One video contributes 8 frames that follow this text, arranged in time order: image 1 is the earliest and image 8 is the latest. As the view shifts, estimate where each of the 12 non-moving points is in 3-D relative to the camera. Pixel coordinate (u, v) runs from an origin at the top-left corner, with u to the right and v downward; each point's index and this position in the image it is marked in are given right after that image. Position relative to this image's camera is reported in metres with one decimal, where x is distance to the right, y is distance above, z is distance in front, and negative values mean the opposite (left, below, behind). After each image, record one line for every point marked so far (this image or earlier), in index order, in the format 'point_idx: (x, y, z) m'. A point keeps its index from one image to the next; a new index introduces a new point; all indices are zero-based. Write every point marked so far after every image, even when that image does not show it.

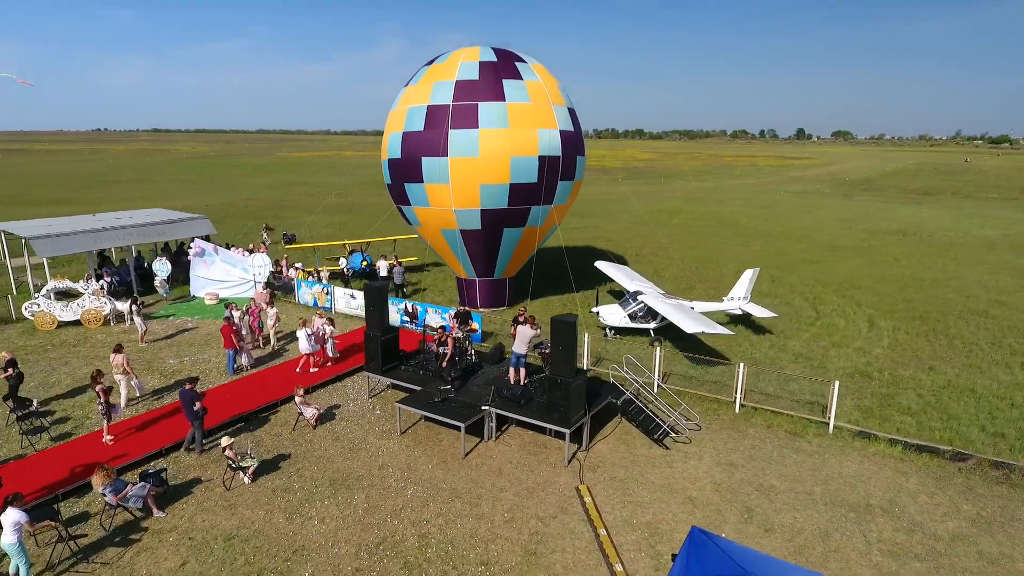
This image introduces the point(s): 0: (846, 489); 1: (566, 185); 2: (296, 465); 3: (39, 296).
0: (+5.3, -3.2, +10.0) m
1: (+1.5, +3.0, +17.9) m
2: (-3.6, -2.9, +10.4) m
3: (-13.1, -0.2, +17.2) m
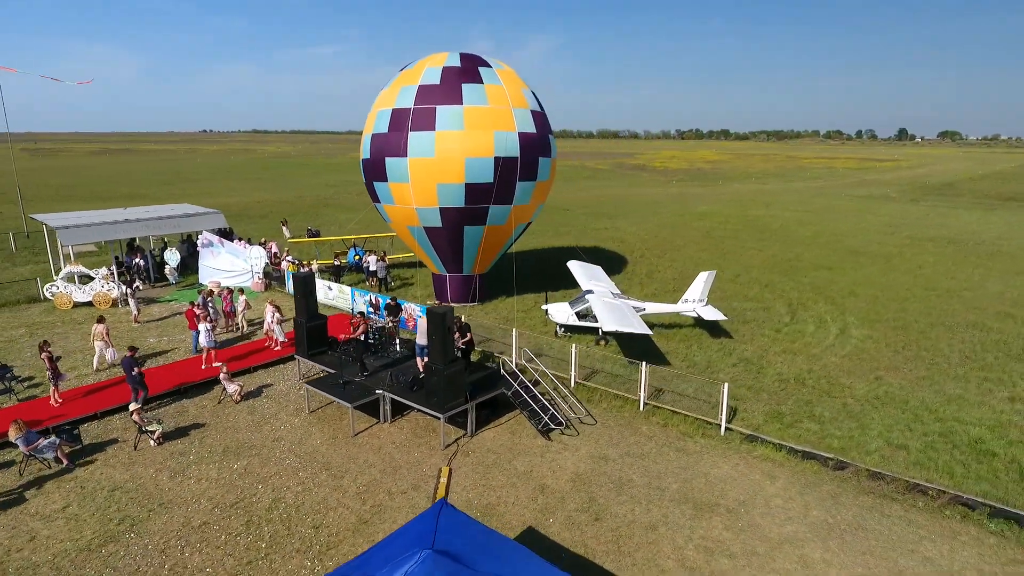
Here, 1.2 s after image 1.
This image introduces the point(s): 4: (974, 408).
0: (+3.1, -3.2, +10.1) m
1: (+0.4, +3.0, +18.4) m
2: (-5.8, -2.7, +11.6) m
3: (-14.2, +0.3, +19.6) m
4: (+9.7, -2.5, +13.0) m
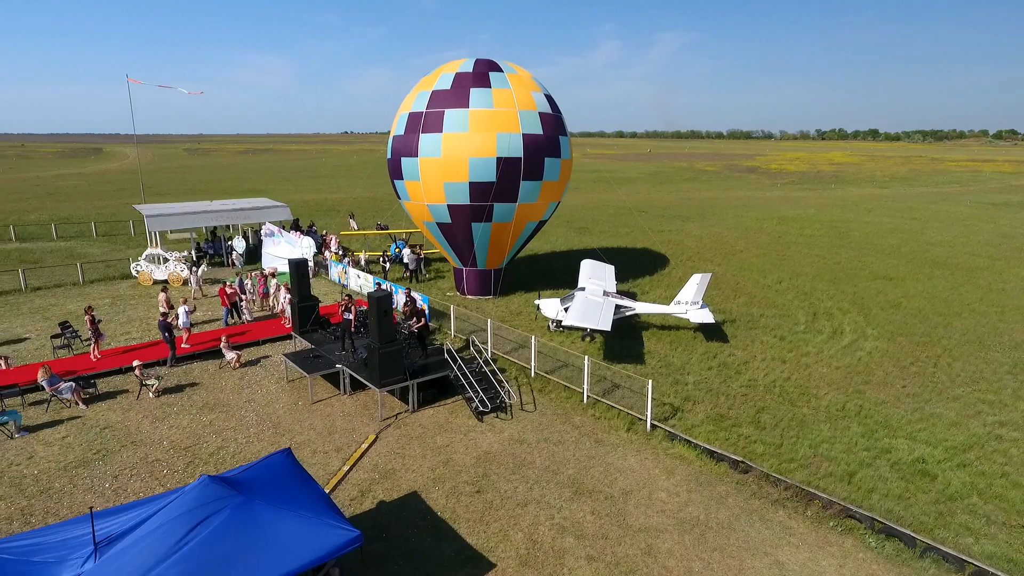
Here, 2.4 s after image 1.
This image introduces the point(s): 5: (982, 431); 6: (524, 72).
0: (+1.4, -3.2, +10.5) m
1: (+0.6, +3.2, +19.2) m
2: (-7.0, -2.2, +13.7) m
3: (-13.6, +1.1, +23.0) m
4: (+8.4, -2.8, +12.1) m
5: (+9.1, -2.8, +12.1) m
6: (+0.3, +6.7, +19.5) m
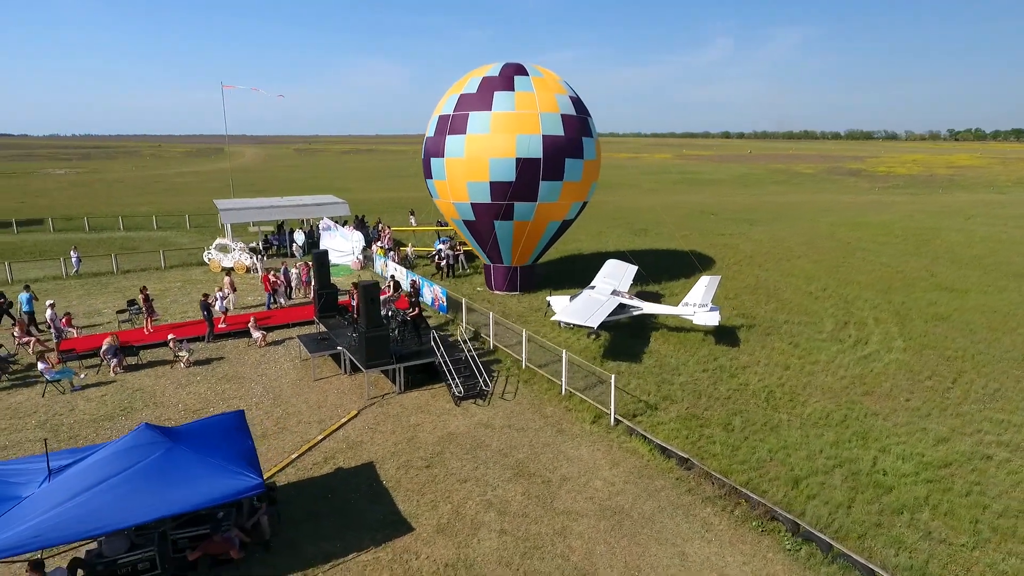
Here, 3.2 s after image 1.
0: (+0.5, -3.1, +11.1) m
1: (+1.3, +3.3, +19.7) m
2: (-7.2, -1.8, +15.4) m
3: (-12.3, +1.6, +25.7) m
4: (+7.7, -2.9, +11.6) m
5: (+8.4, -3.0, +11.4) m
6: (+1.2, +6.8, +20.0) m
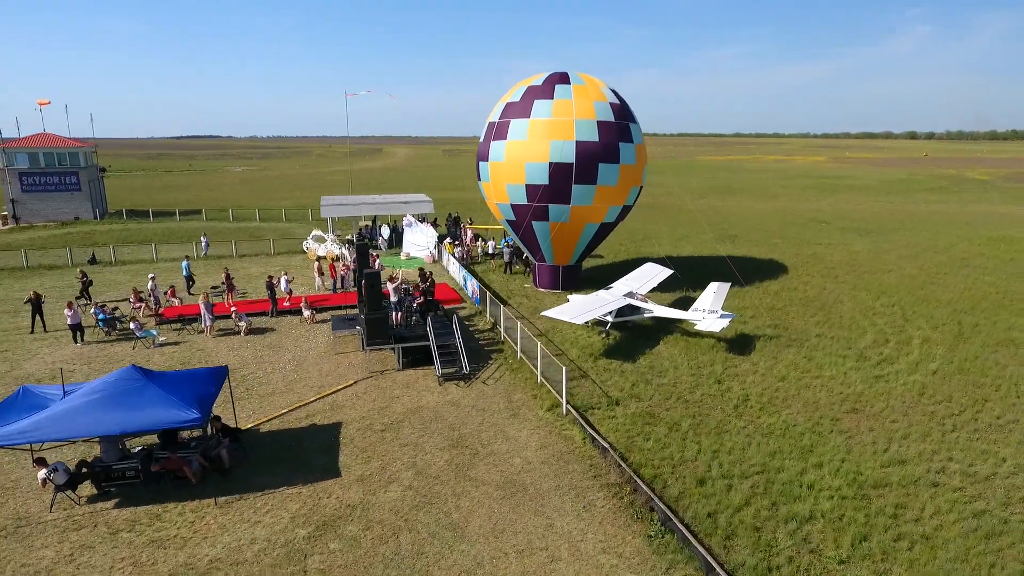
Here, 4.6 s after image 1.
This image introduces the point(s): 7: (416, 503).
0: (-0.6, -2.9, +12.3) m
1: (+2.4, +3.3, +20.5) m
2: (-7.1, -1.3, +18.3) m
3: (-9.5, +2.3, +29.4) m
4: (+6.5, -3.2, +11.2) m
5: (+7.1, -3.2, +10.9) m
6: (+2.6, +6.8, +20.8) m
7: (-1.6, -3.5, +10.1) m
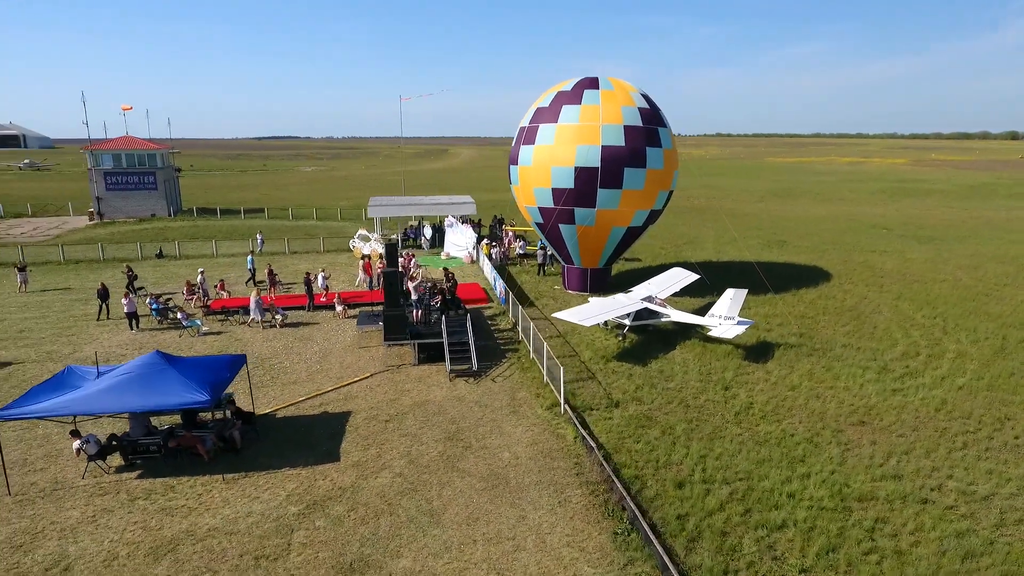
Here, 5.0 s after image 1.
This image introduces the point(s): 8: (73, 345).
0: (-0.7, -3.0, +12.8) m
1: (+3.3, +3.2, +20.7) m
2: (-6.5, -1.2, +19.5) m
3: (-7.7, +2.5, +30.8) m
4: (+6.3, -3.4, +11.0) m
5: (+6.8, -3.4, +10.6) m
6: (+3.6, +6.7, +21.0) m
7: (-1.9, -3.5, +10.7) m
8: (-12.7, -1.6, +18.0) m
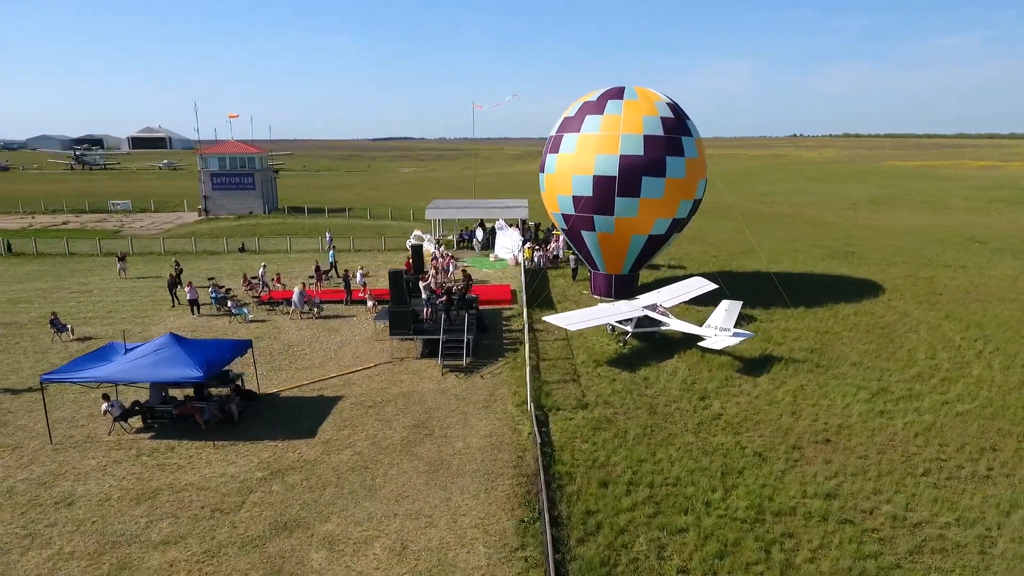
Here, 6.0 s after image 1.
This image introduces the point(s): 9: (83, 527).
0: (-1.5, -3.0, +14.0) m
1: (+3.9, +2.9, +21.0) m
2: (-6.1, -1.0, +21.5) m
3: (-5.2, +2.6, +32.8) m
4: (+5.0, -3.6, +11.0) m
5: (+5.5, -3.7, +10.5) m
6: (+4.4, +6.5, +21.3) m
7: (-3.0, -3.5, +12.1) m
8: (-12.4, -1.3, +21.0) m
9: (-7.0, -3.9, +10.2) m
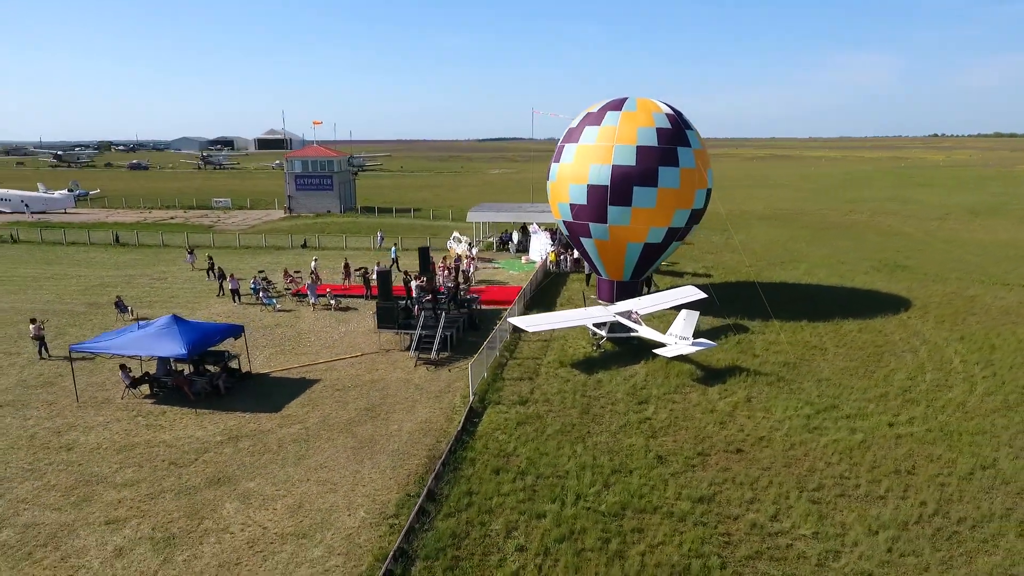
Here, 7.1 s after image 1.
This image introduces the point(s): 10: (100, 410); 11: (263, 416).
0: (-3.0, -3.0, +15.6) m
1: (+3.8, +2.7, +21.6) m
2: (-6.2, -0.9, +23.7) m
3: (-3.3, +2.7, +34.8) m
4: (+3.0, -3.9, +11.6) m
5: (+3.4, -4.0, +11.1) m
6: (+4.4, +6.3, +21.8) m
7: (-4.8, -3.4, +14.0) m
8: (-12.5, -0.9, +24.3) m
9: (-9.0, -3.7, +12.7) m
10: (-10.2, -3.0, +15.4) m
11: (-6.0, -3.1, +15.0) m
